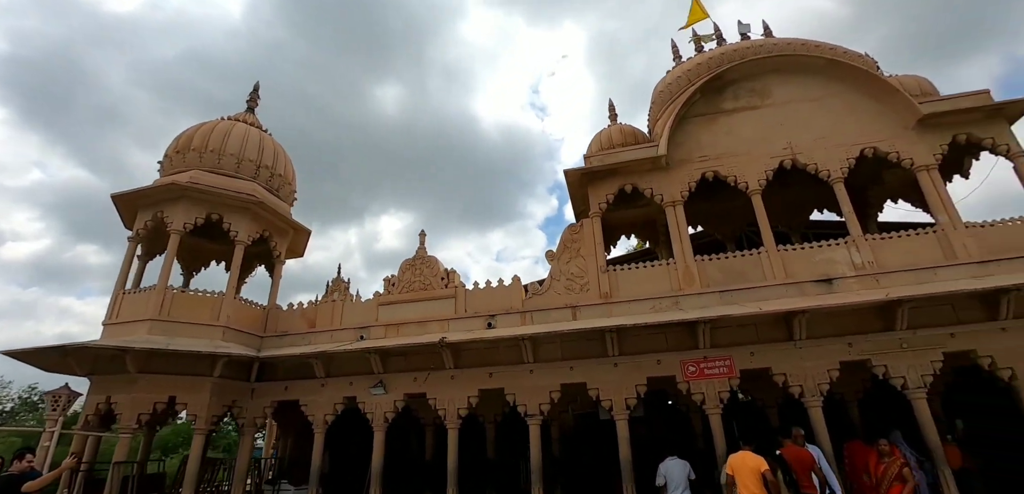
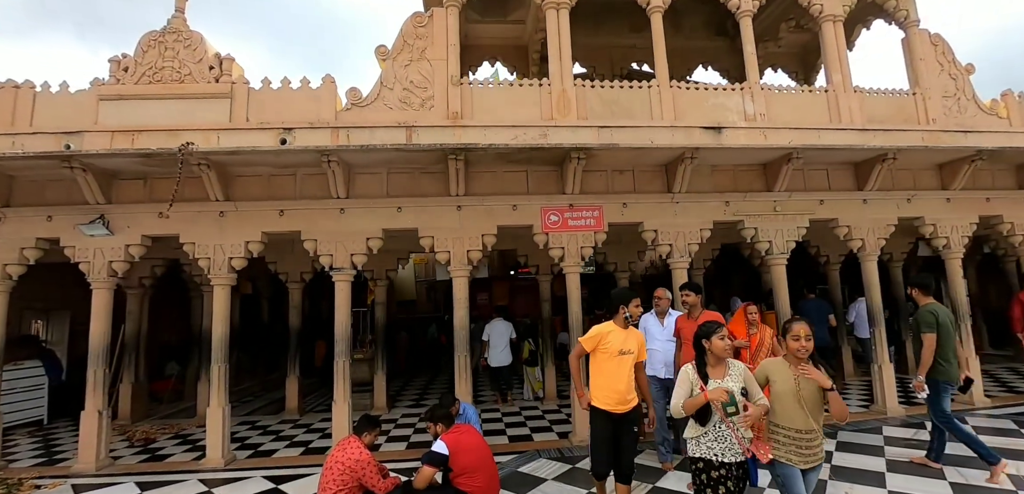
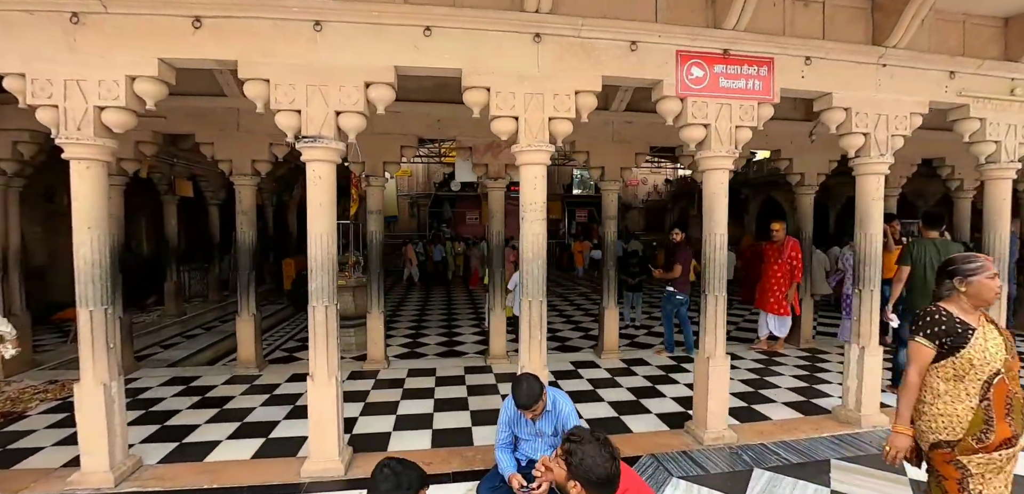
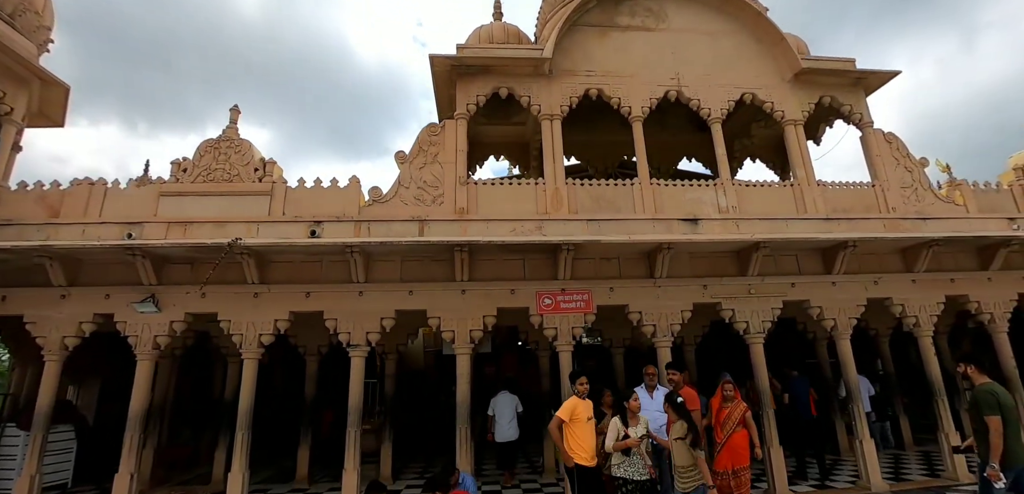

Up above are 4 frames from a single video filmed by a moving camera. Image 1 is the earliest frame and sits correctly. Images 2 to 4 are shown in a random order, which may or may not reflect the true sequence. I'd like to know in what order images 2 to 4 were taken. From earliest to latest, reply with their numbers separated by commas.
4, 2, 3
